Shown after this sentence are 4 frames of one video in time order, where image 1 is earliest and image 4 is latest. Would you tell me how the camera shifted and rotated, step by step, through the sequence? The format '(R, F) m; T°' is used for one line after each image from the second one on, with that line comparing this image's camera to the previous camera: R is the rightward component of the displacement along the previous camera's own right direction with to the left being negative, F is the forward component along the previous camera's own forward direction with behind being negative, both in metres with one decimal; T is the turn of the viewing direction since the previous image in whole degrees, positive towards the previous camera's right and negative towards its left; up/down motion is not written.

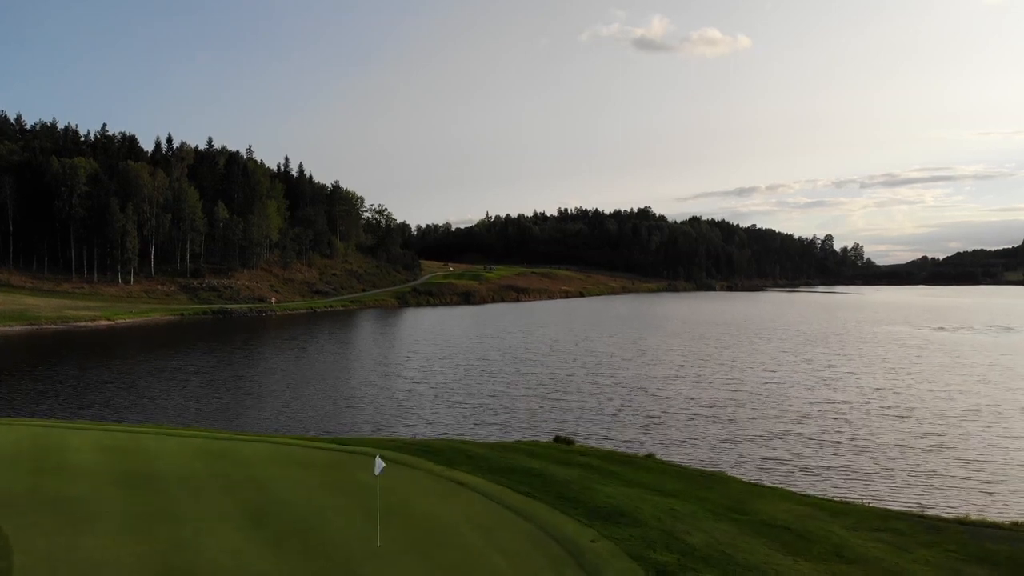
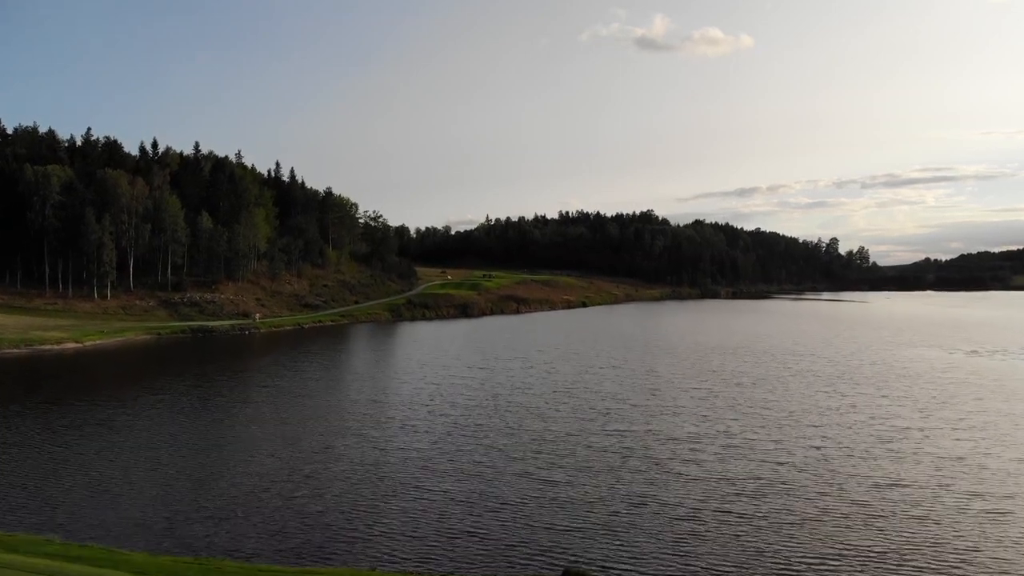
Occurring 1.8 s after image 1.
(+0.2, +4.8) m; 0°
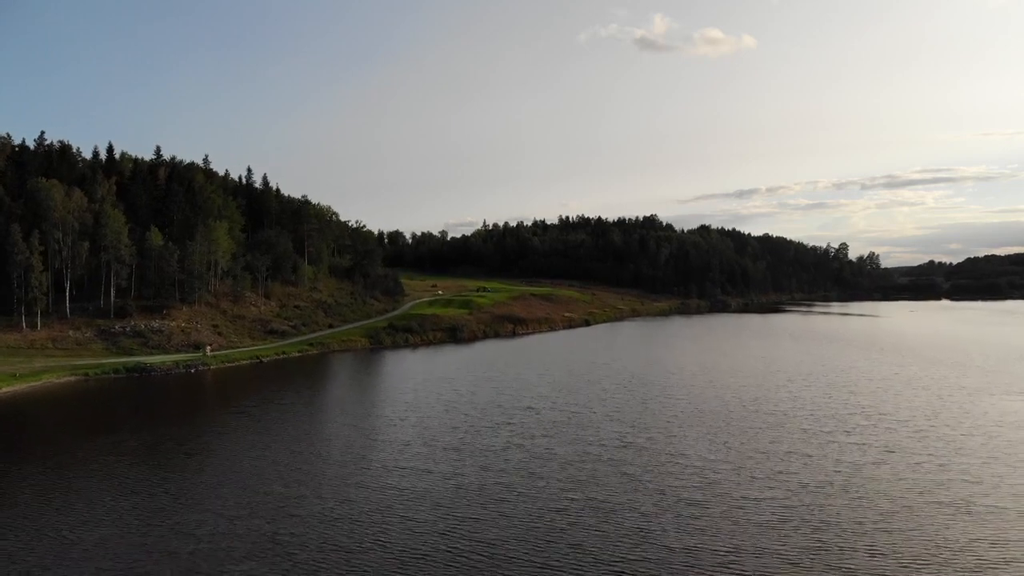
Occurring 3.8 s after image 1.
(+0.7, +11.0) m; 0°
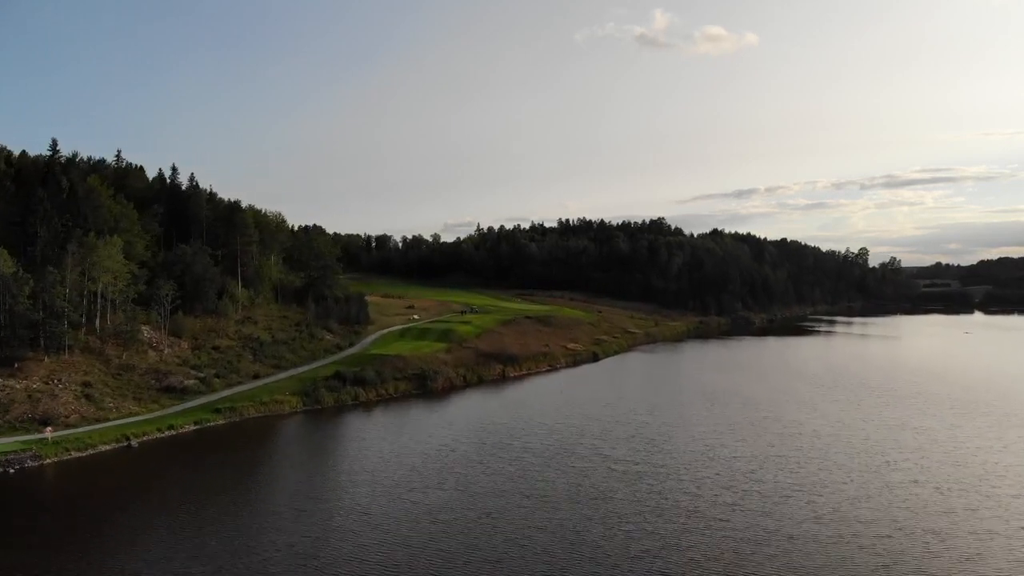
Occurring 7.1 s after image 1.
(+1.3, +21.2) m; 0°
